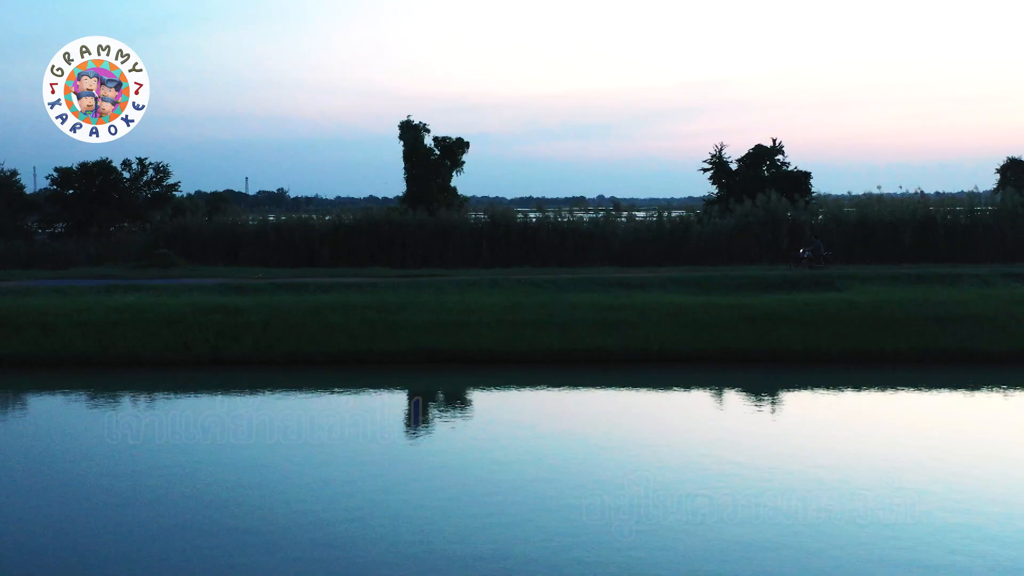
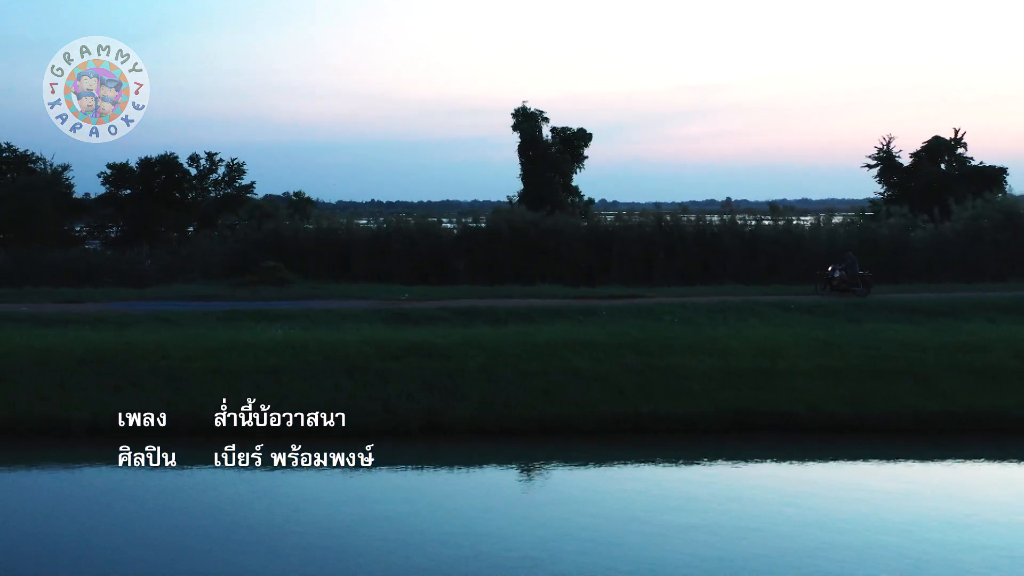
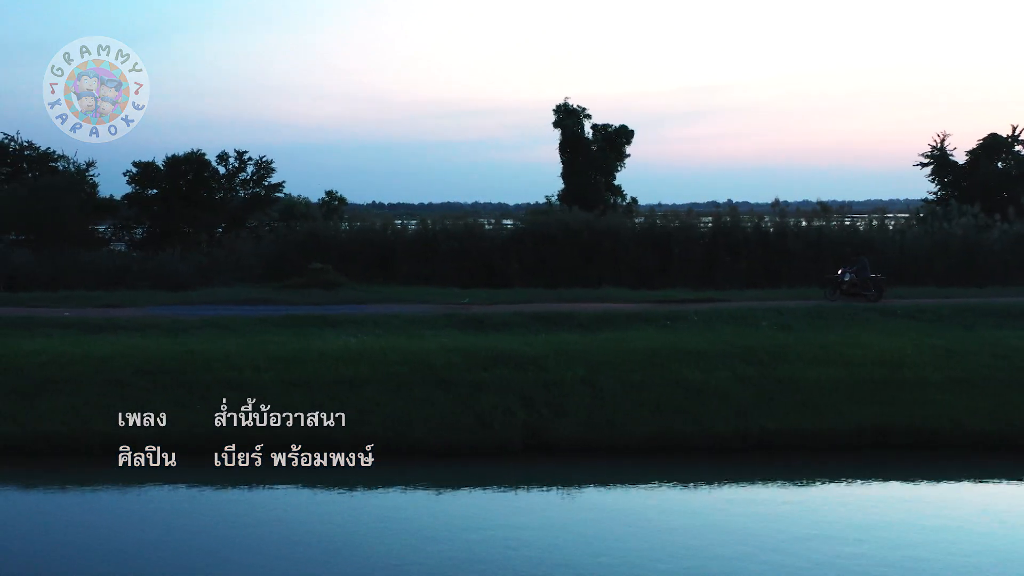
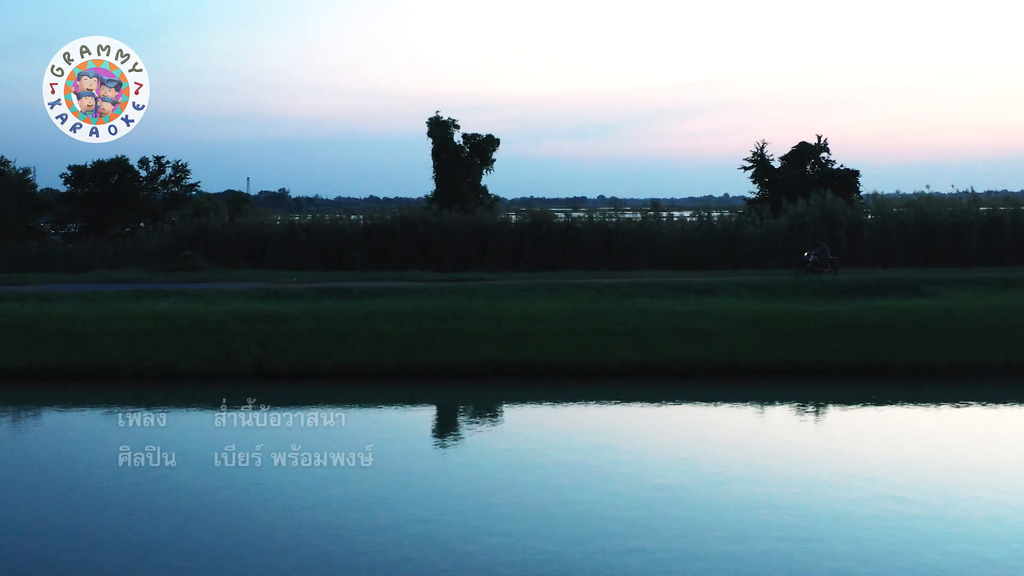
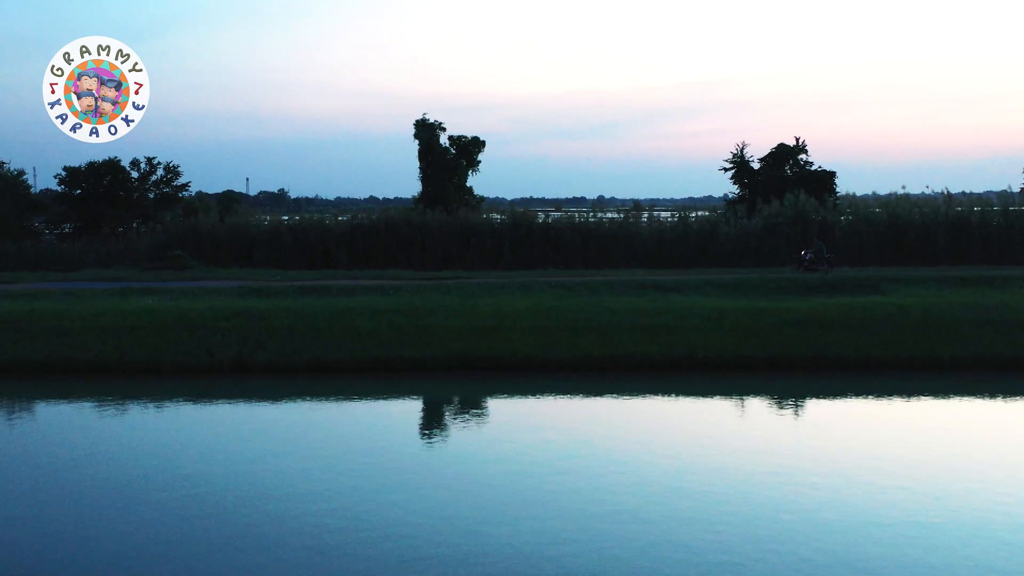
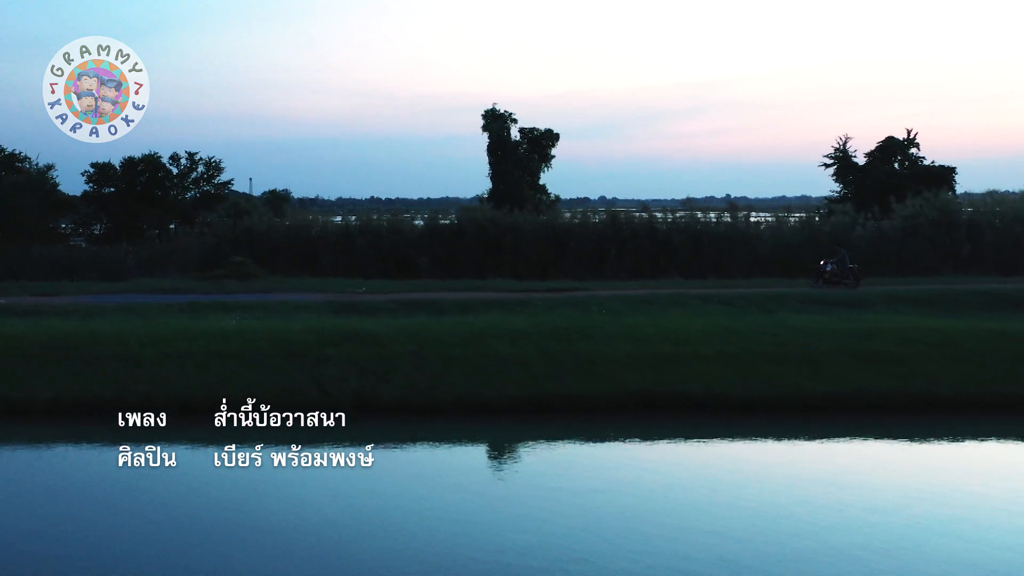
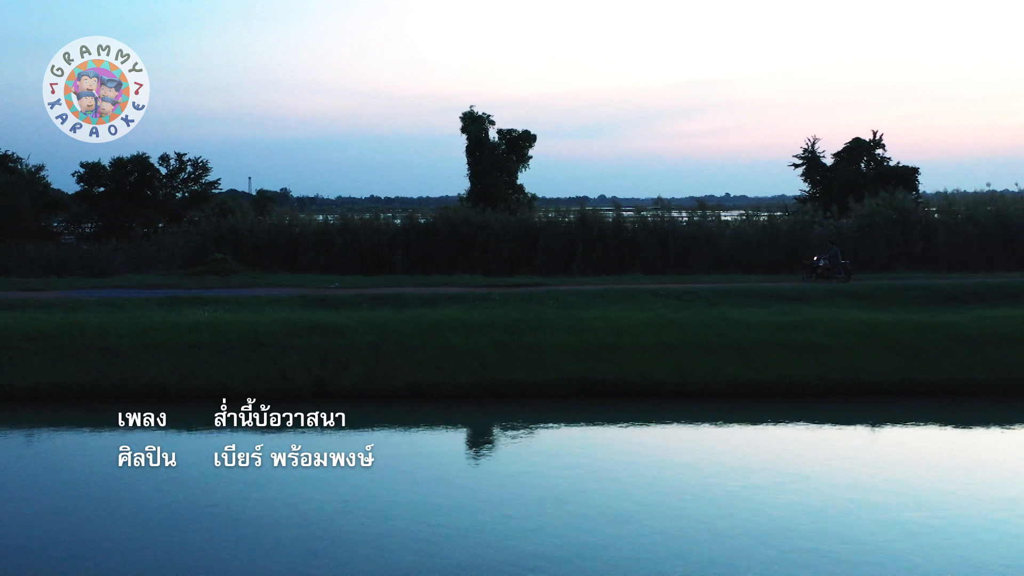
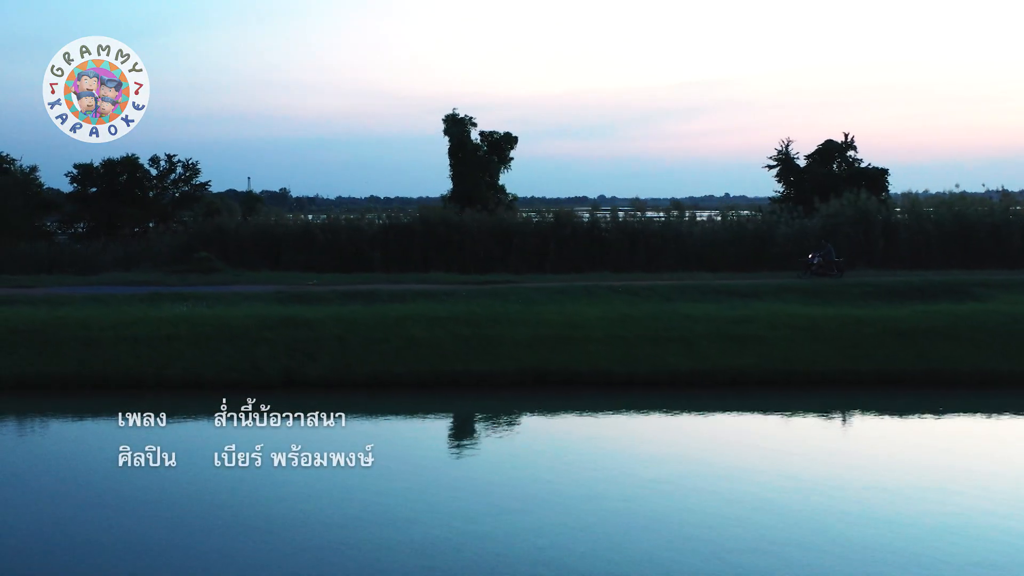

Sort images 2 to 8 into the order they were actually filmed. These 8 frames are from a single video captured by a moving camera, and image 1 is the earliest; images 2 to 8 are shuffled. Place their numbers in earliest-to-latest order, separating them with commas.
5, 4, 8, 7, 6, 2, 3
